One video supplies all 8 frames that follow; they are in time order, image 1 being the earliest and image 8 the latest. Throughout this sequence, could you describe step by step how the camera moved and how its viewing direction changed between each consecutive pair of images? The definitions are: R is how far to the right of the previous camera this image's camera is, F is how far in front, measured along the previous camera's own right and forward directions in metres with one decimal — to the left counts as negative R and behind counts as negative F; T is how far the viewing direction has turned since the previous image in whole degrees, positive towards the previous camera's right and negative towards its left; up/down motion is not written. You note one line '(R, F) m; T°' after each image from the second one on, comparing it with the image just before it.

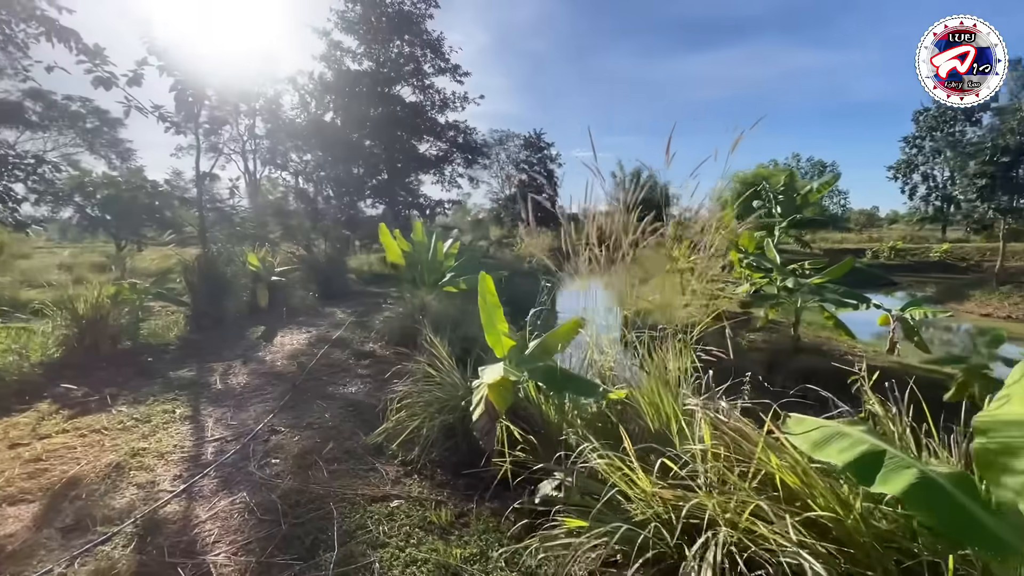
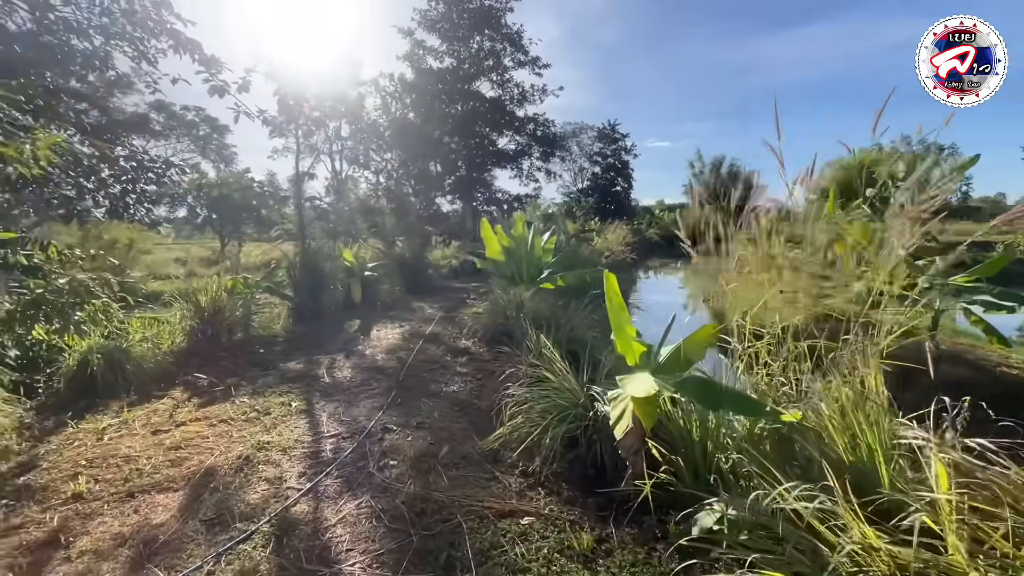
(-0.3, +0.2) m; -8°
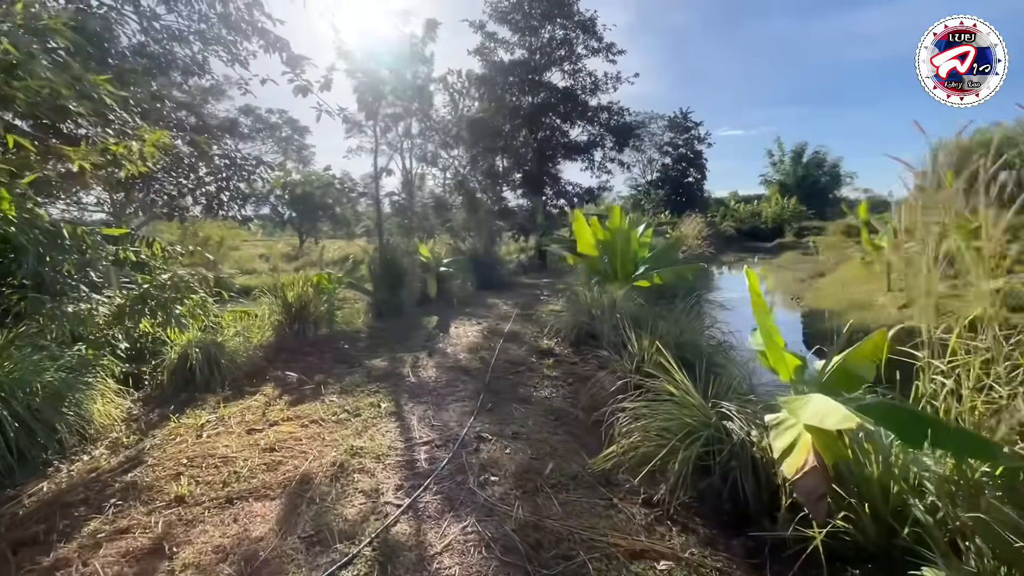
(-0.3, +0.3) m; -7°
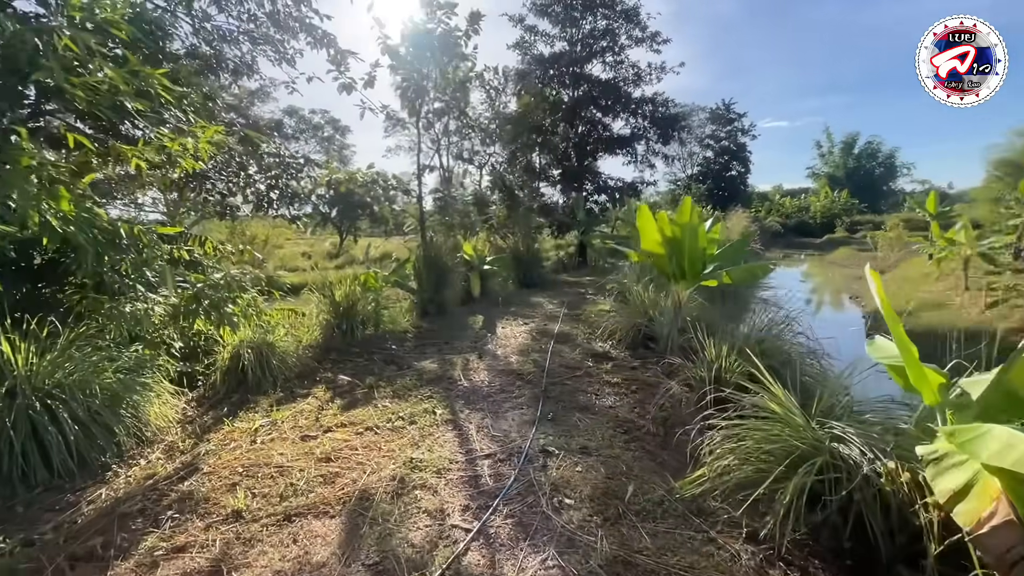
(-0.2, +0.2) m; -4°
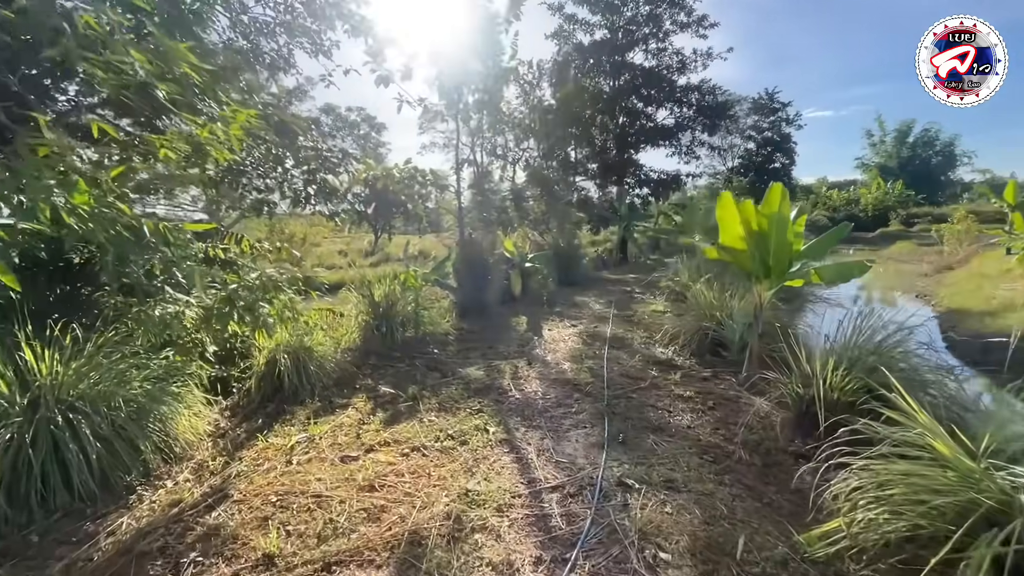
(-0.2, +0.4) m; -4°
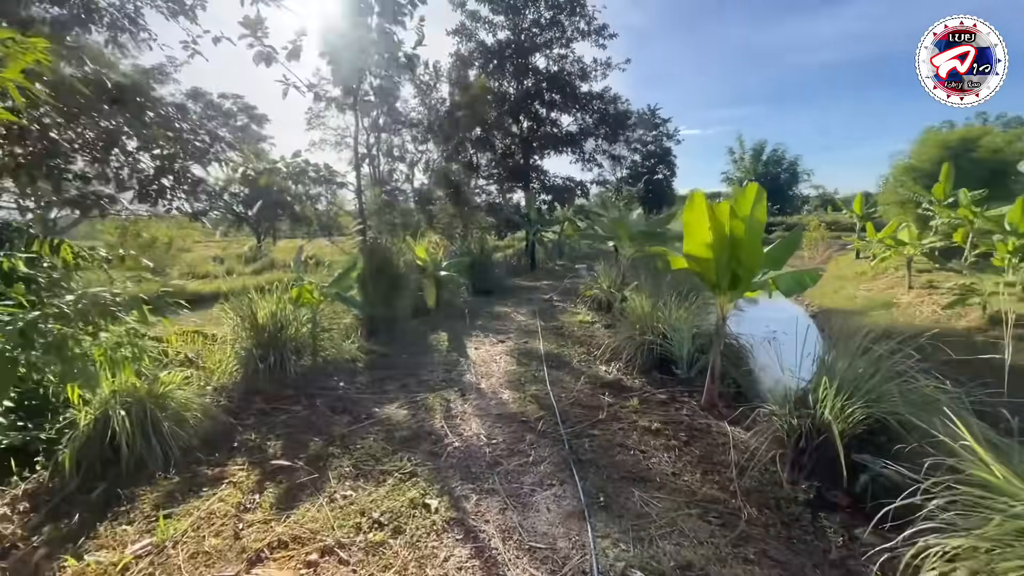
(-0.2, +0.7) m; +12°
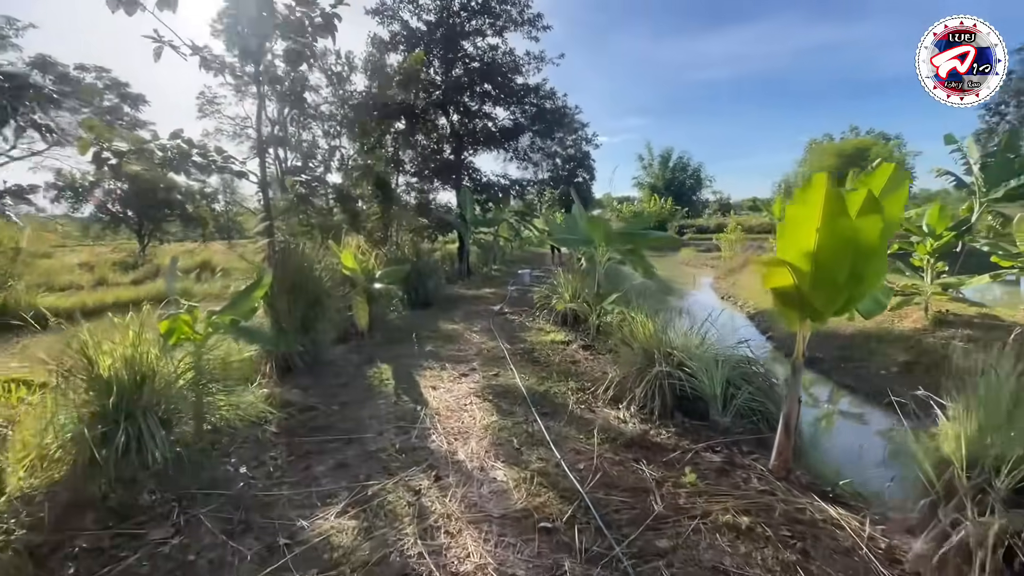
(-0.4, +1.1) m; +10°
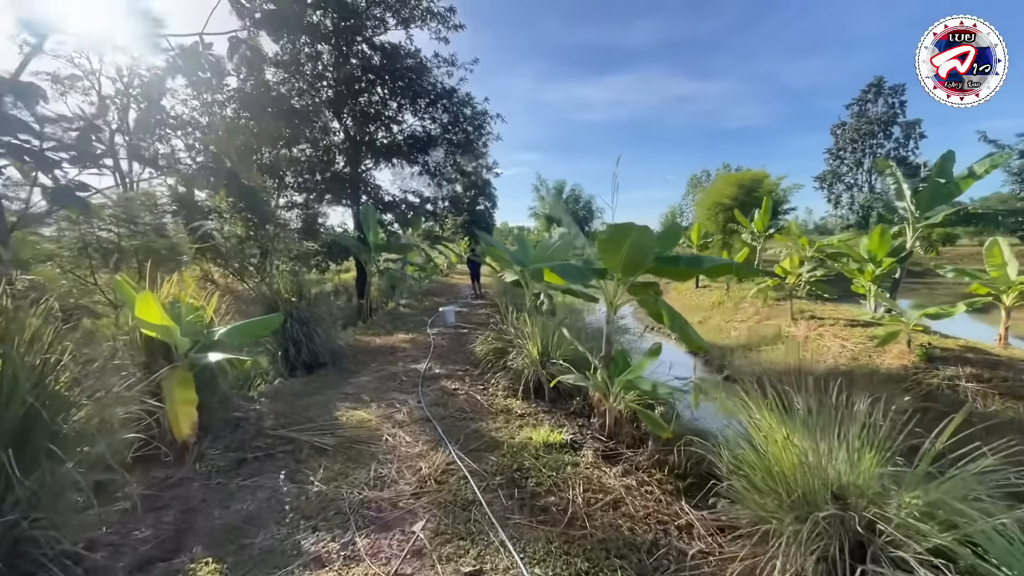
(-0.4, +2.1) m; +12°
